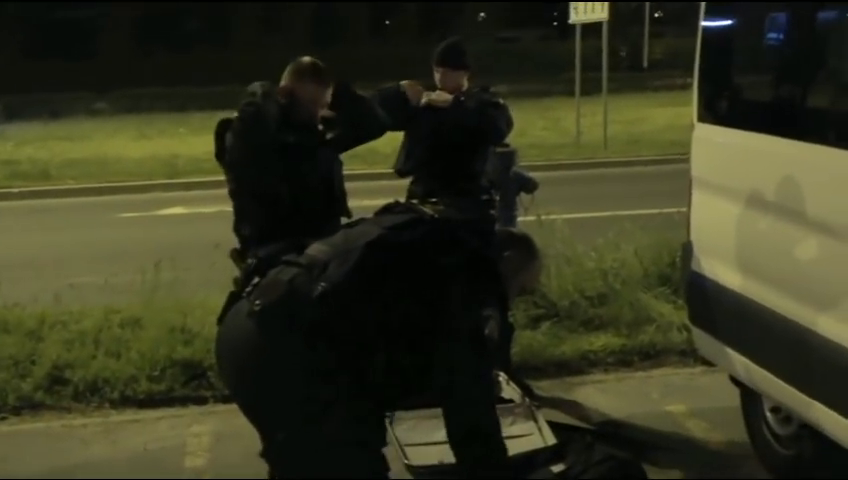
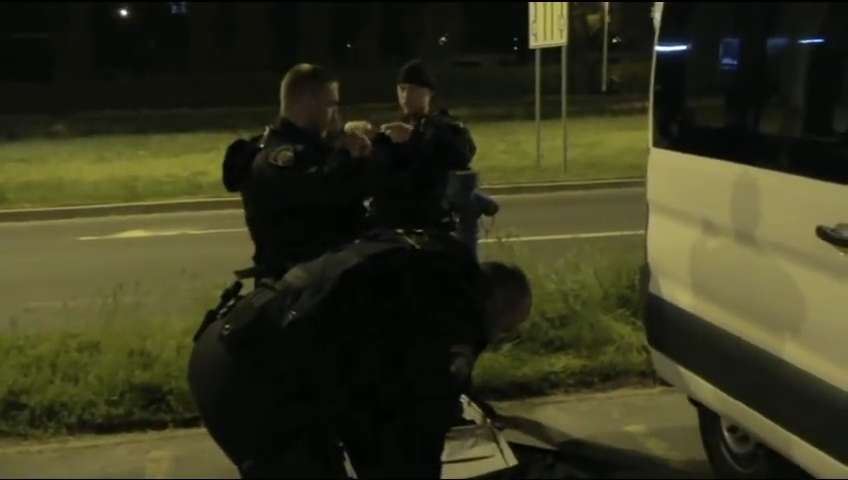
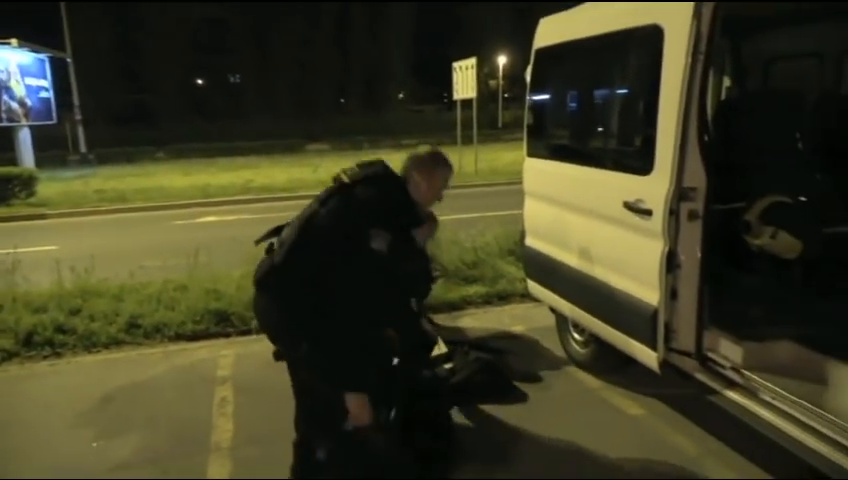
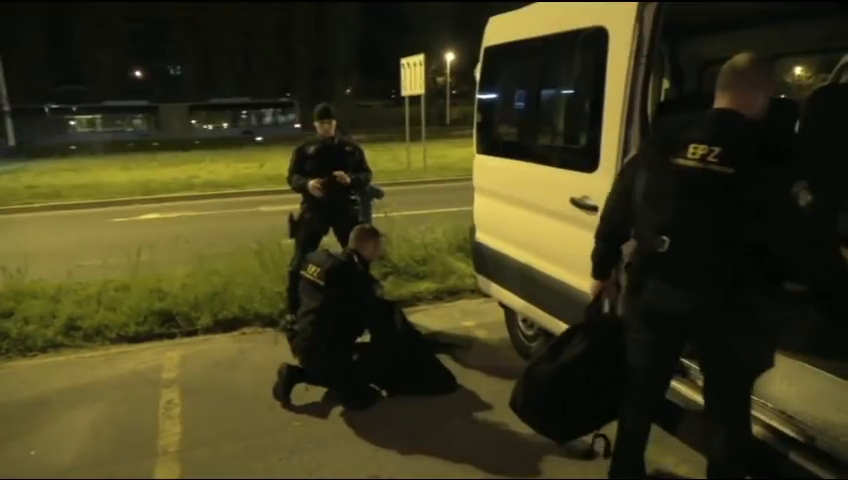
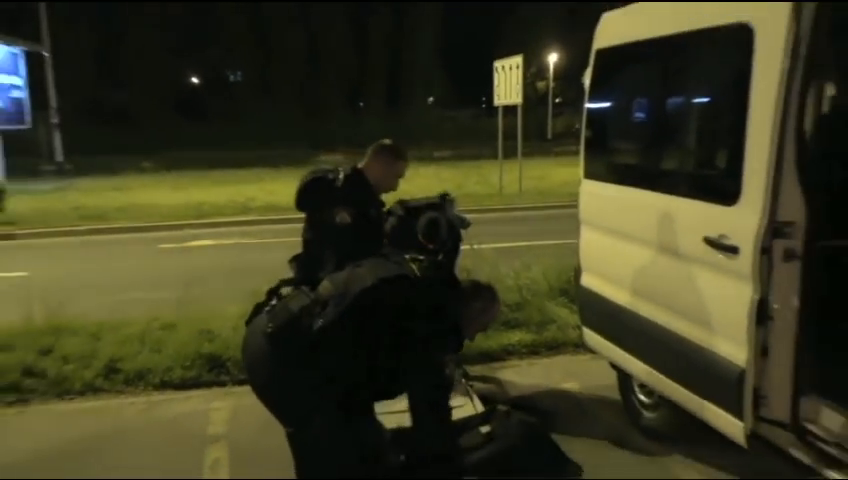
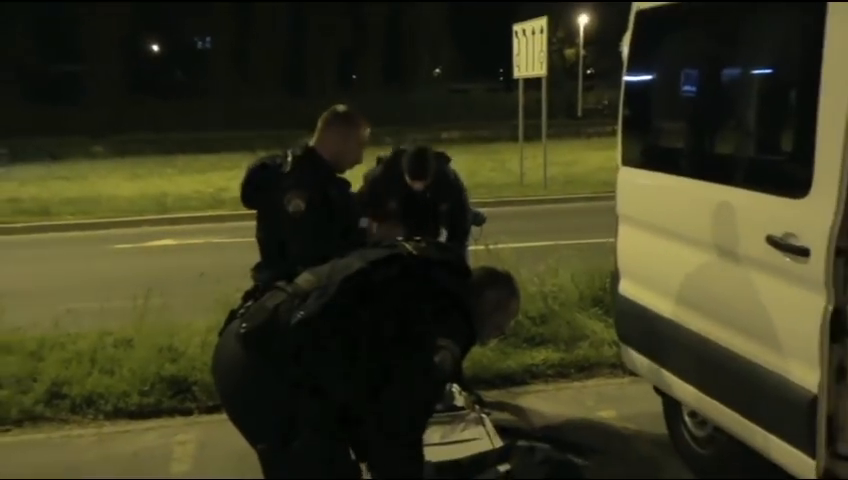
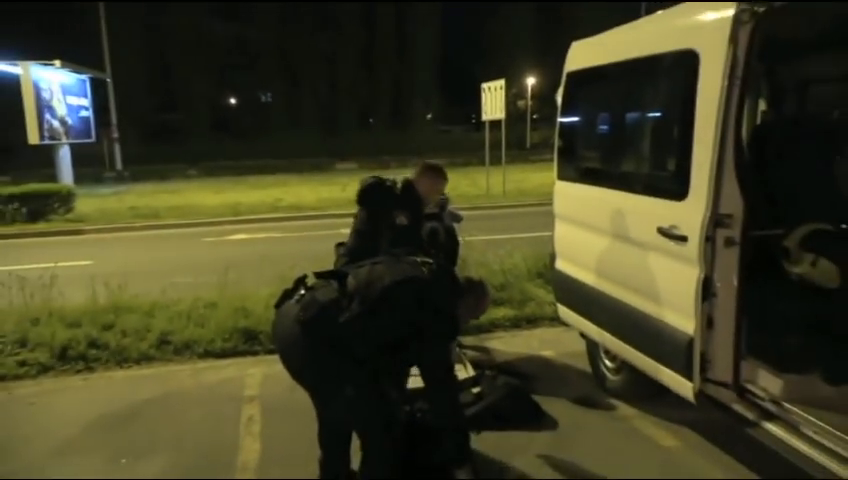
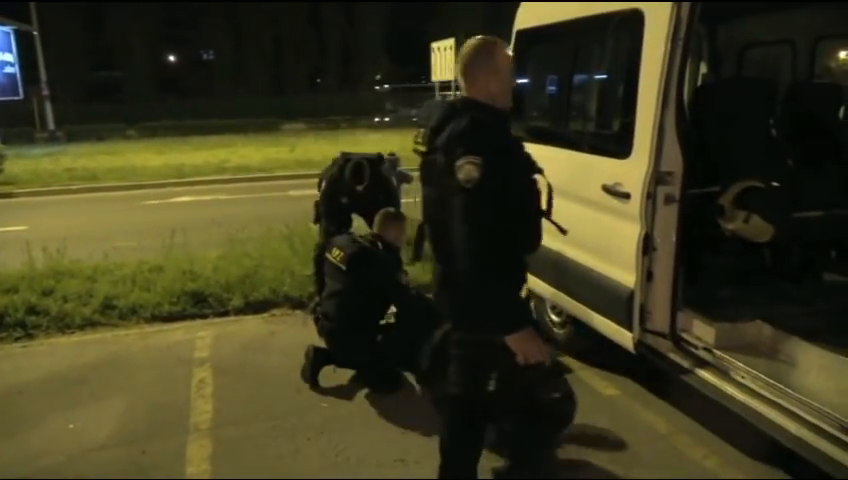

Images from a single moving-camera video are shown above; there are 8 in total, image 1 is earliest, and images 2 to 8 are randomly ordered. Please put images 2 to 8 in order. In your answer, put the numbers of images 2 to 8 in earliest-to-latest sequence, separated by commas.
2, 6, 5, 7, 3, 8, 4
